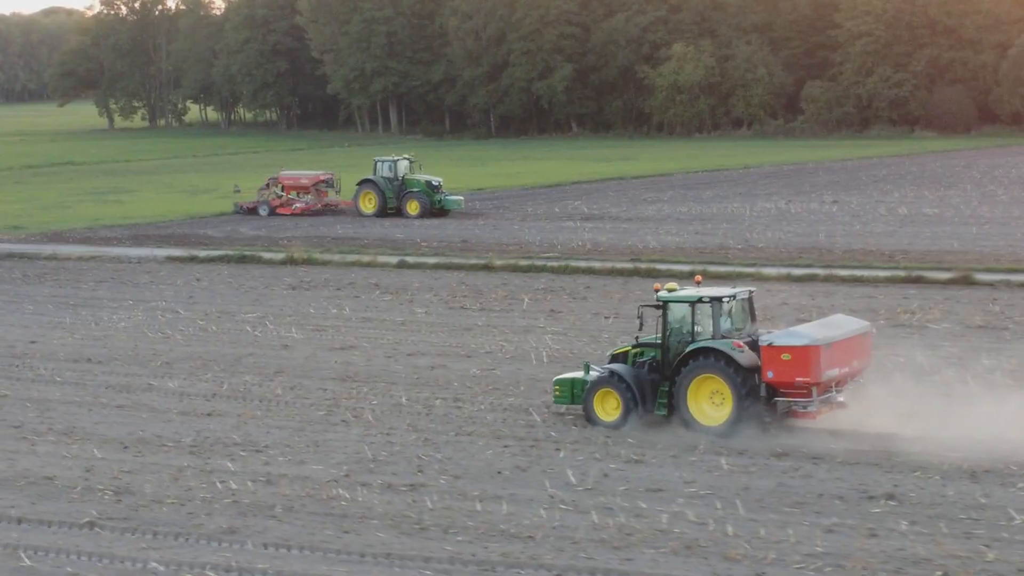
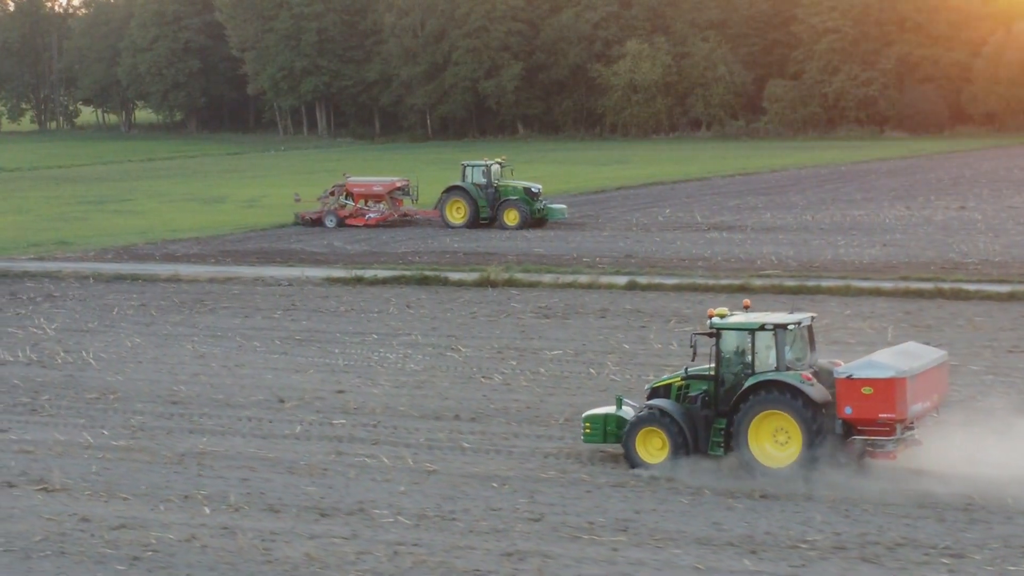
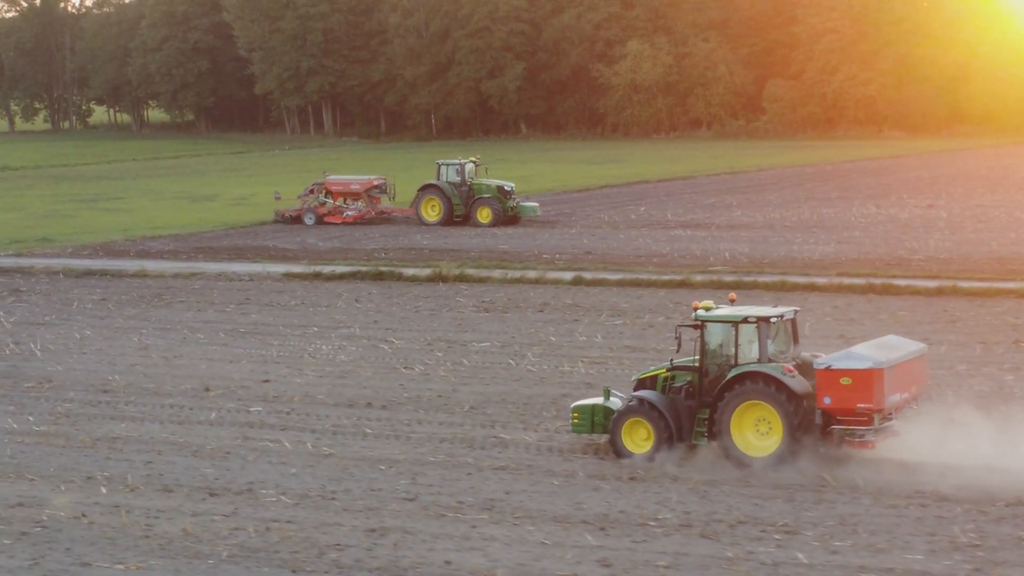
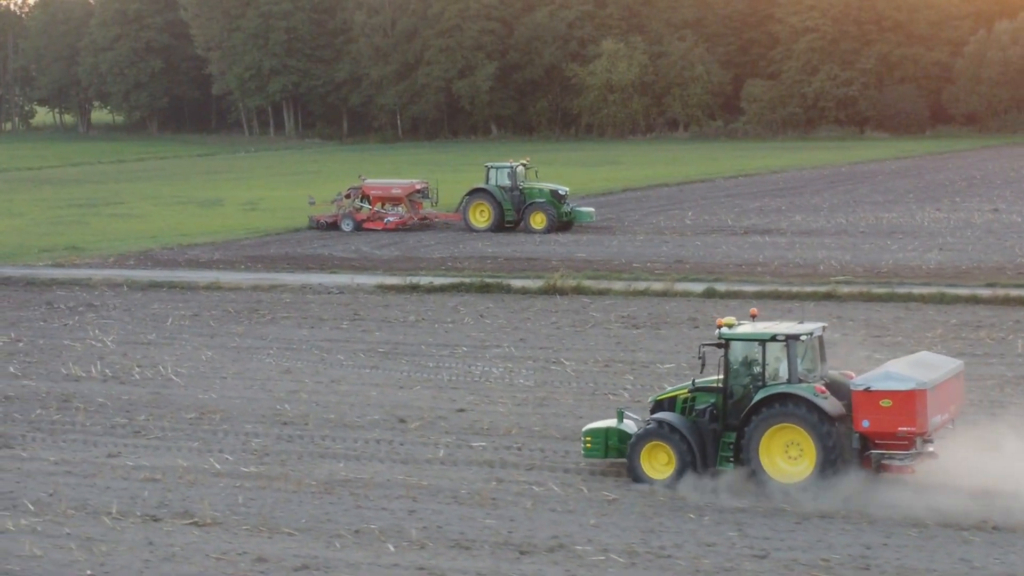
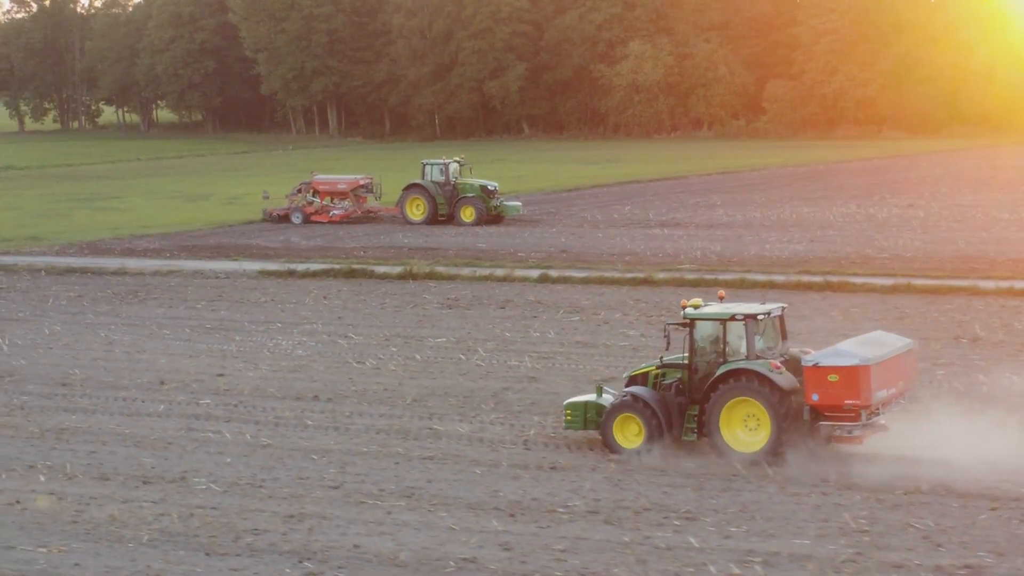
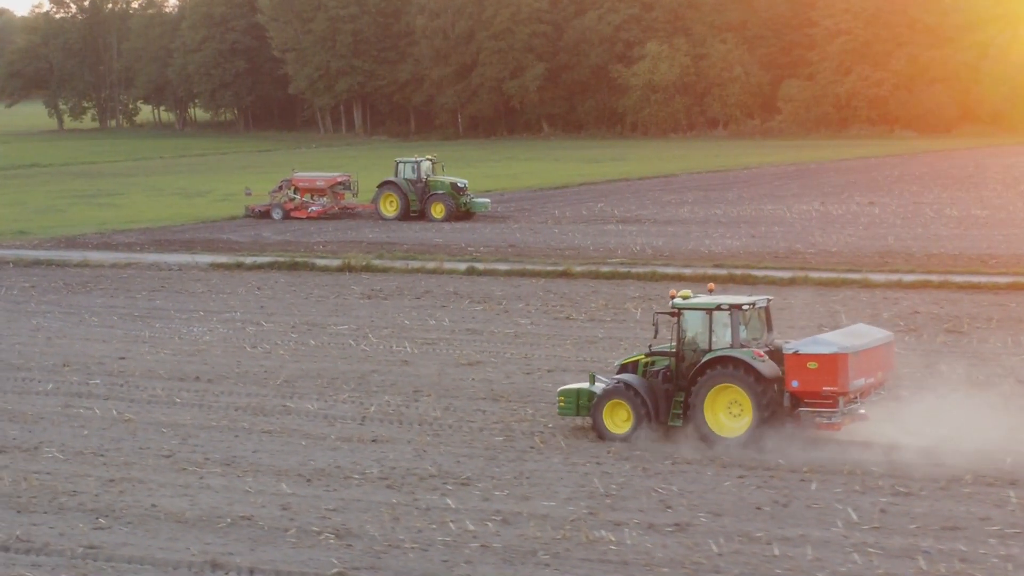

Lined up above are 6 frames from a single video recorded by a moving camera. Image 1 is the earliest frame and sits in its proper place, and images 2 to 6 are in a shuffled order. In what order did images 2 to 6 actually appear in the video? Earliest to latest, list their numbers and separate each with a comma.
6, 5, 3, 2, 4
